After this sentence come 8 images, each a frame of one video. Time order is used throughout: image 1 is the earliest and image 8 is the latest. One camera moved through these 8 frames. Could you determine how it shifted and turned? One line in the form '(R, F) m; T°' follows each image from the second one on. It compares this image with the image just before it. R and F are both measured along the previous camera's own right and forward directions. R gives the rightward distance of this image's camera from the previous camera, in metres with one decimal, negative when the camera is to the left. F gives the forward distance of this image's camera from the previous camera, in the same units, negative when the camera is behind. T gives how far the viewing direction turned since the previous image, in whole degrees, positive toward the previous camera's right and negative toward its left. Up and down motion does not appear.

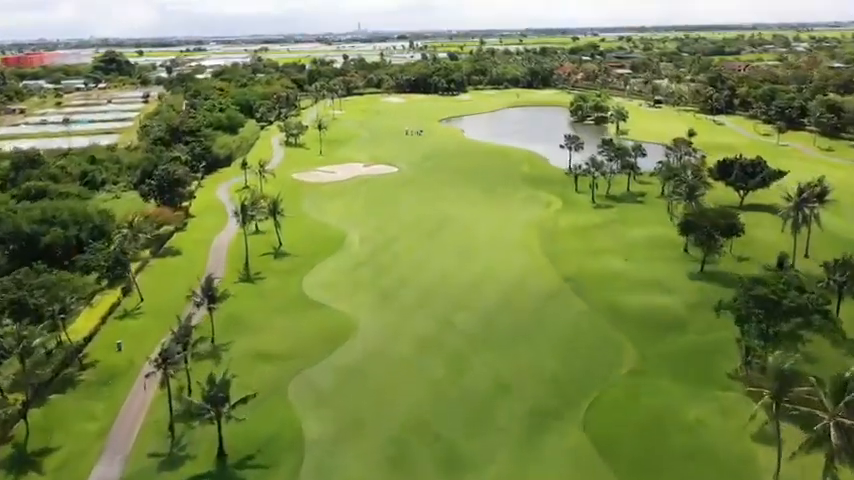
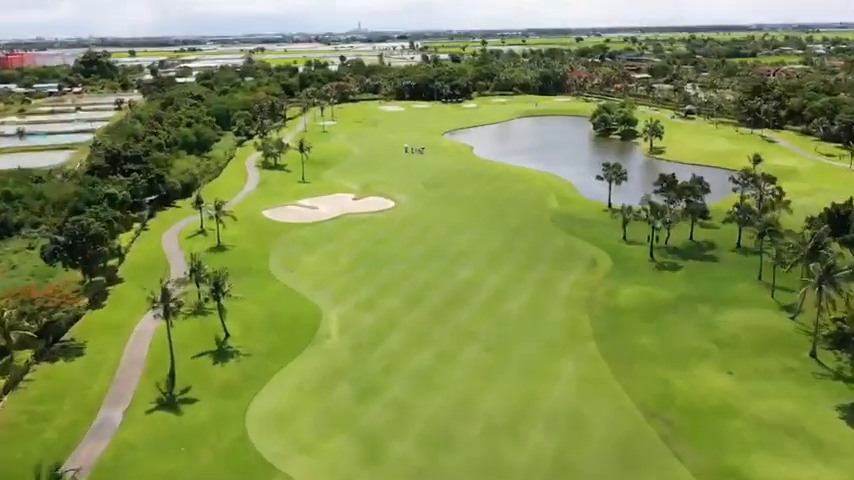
(-0.6, +20.0) m; 0°
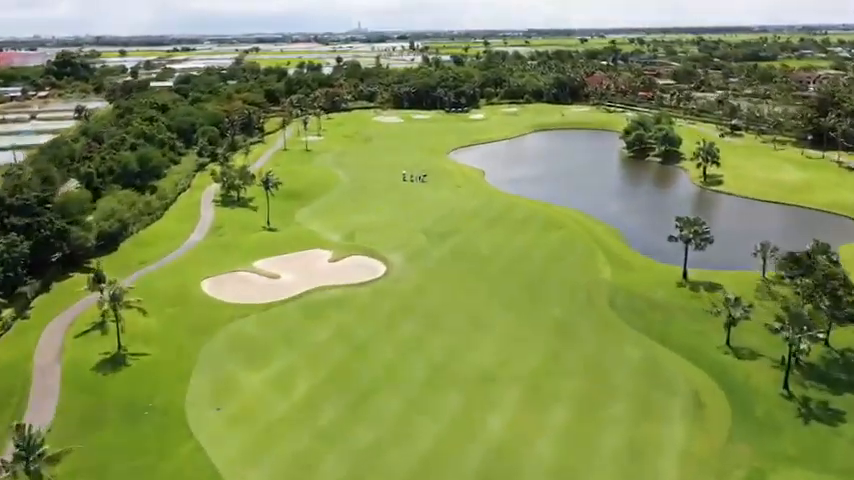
(-0.4, +23.1) m; 0°
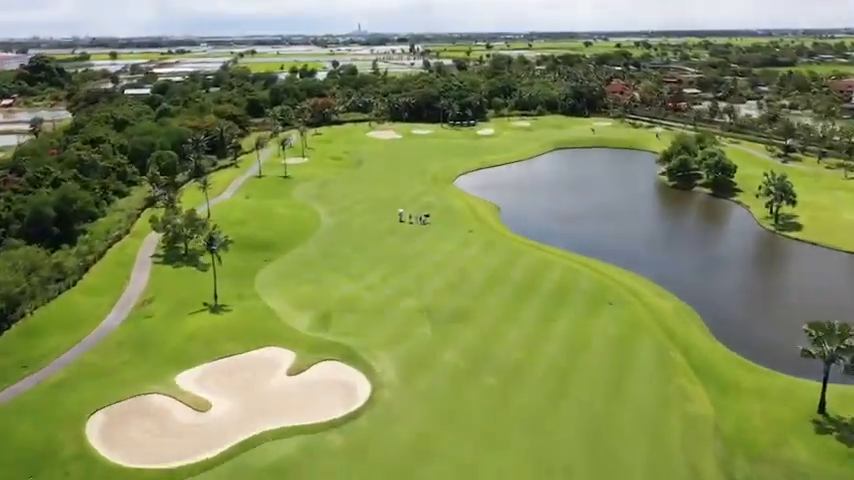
(-0.3, +20.0) m; 0°
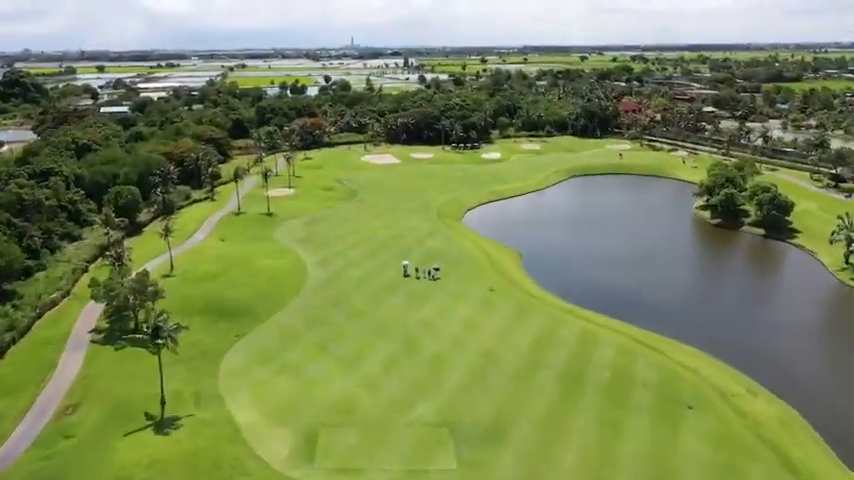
(-1.7, +14.1) m; +1°
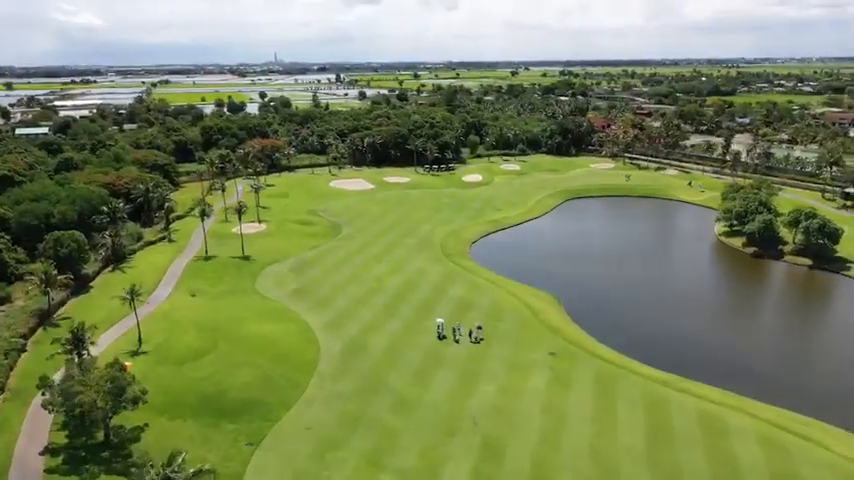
(-8.6, +13.1) m; +6°
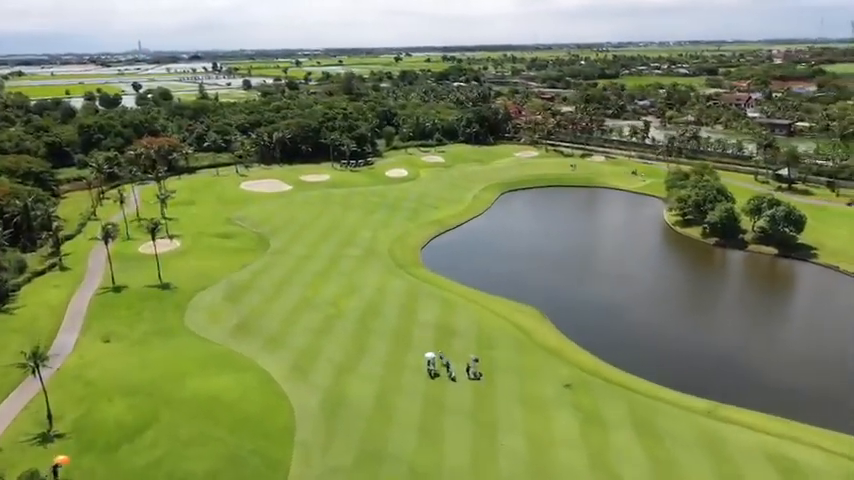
(-6.3, +9.6) m; +9°
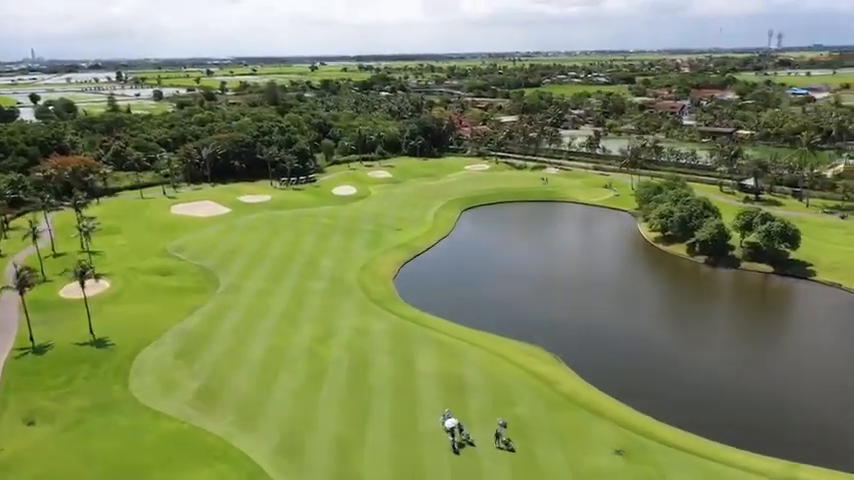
(-5.5, +8.5) m; +7°
